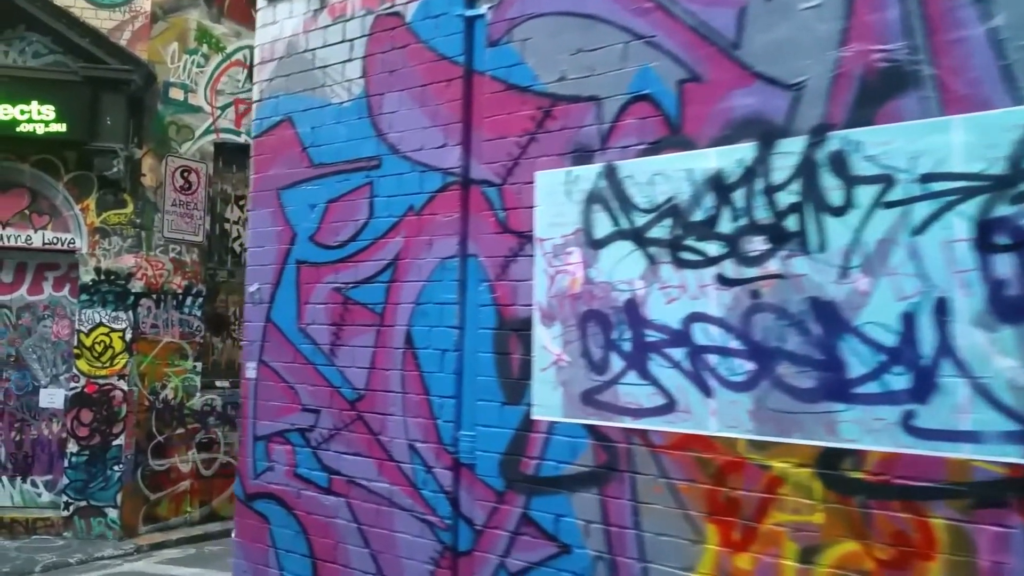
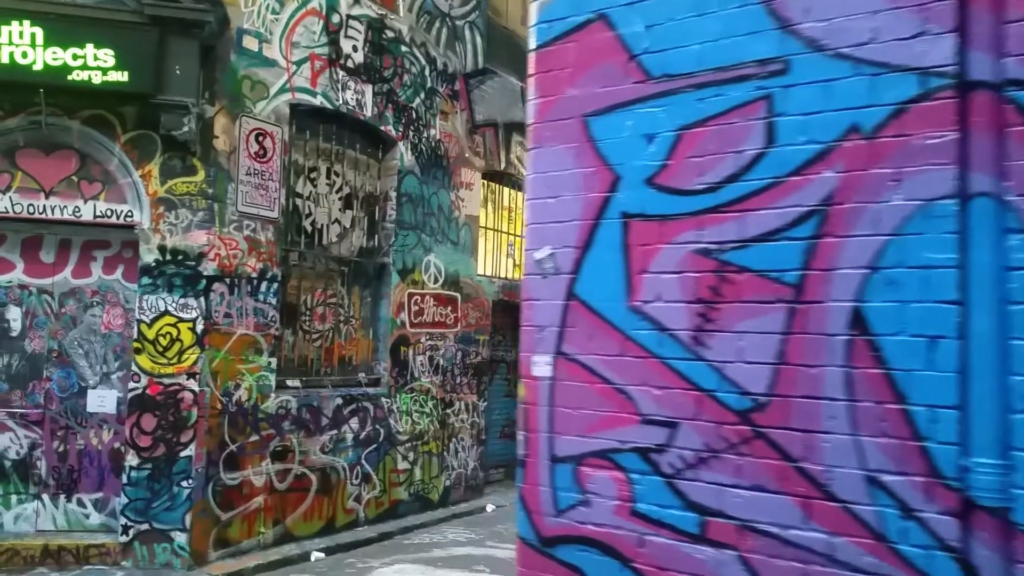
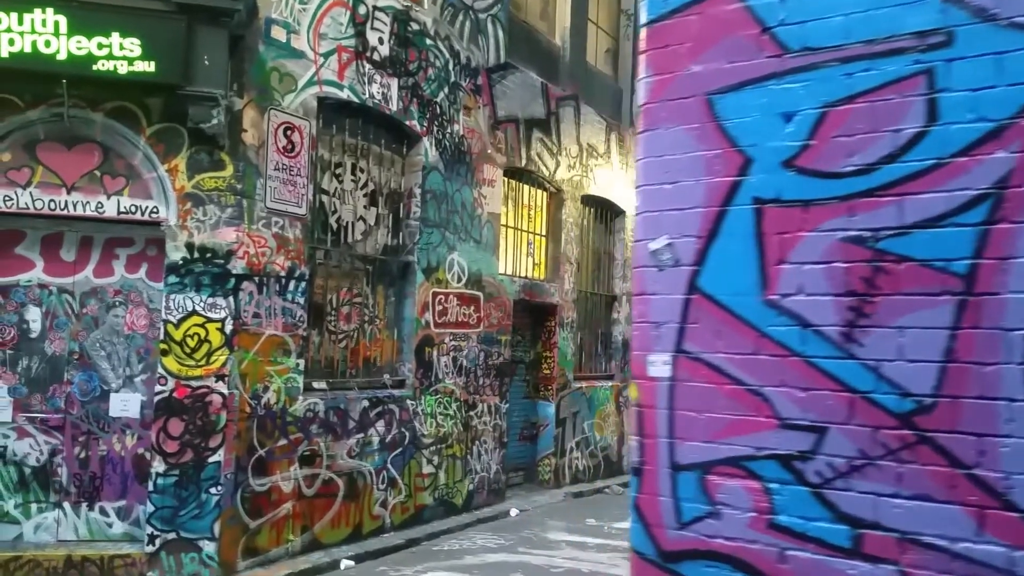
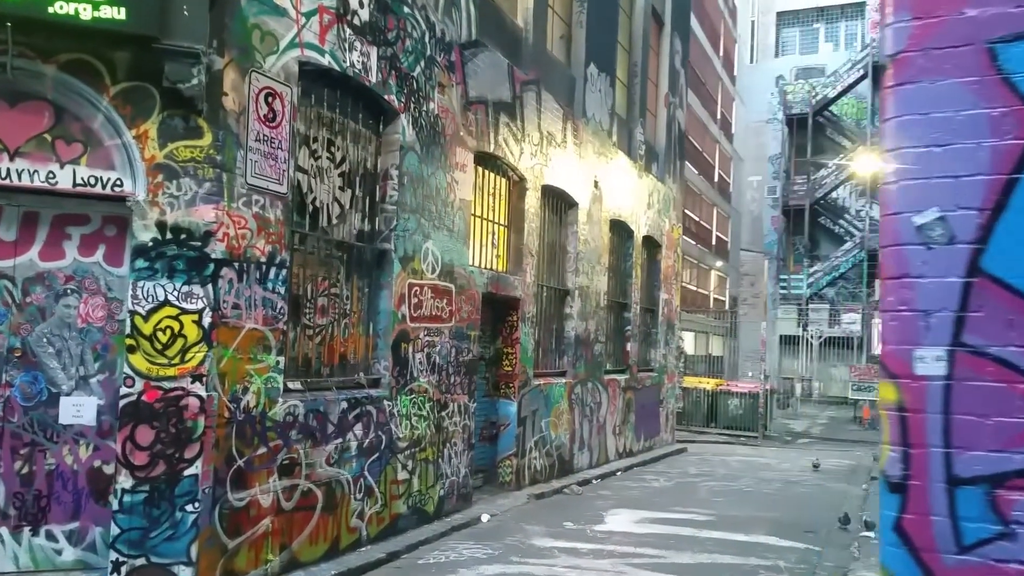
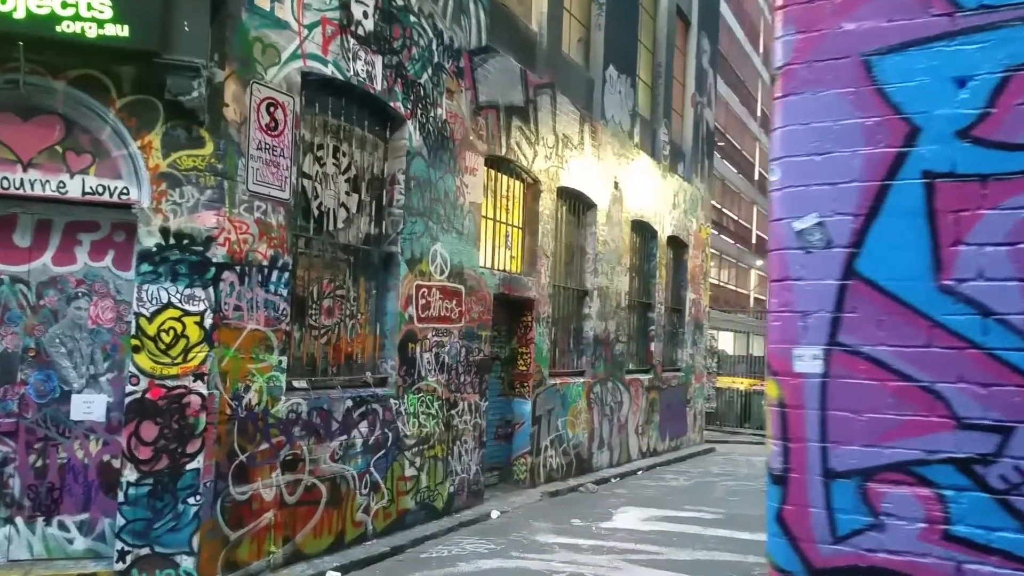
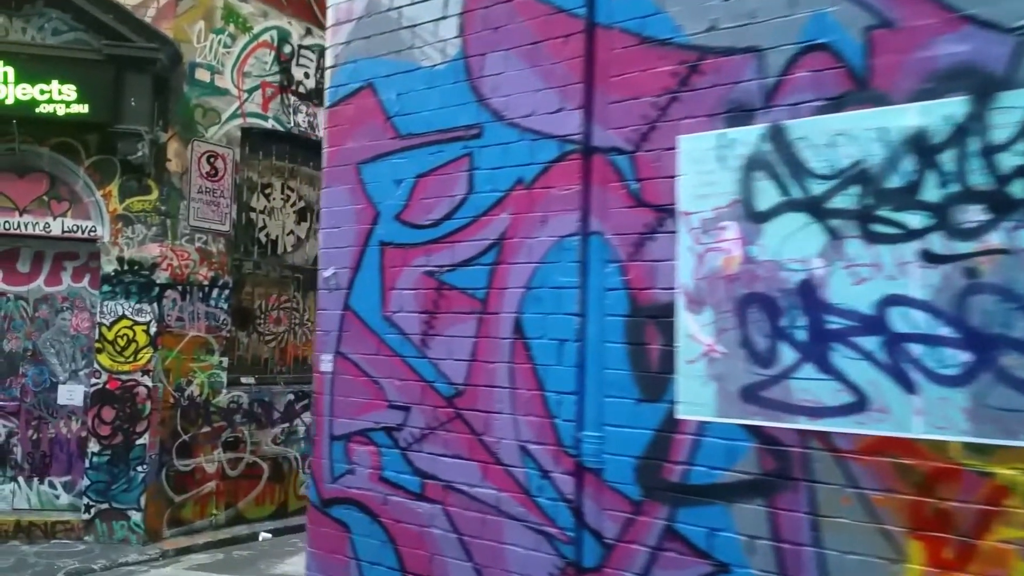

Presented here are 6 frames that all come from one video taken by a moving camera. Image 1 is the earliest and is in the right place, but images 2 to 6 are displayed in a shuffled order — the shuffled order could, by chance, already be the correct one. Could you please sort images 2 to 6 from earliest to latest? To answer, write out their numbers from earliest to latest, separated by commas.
6, 2, 3, 5, 4
